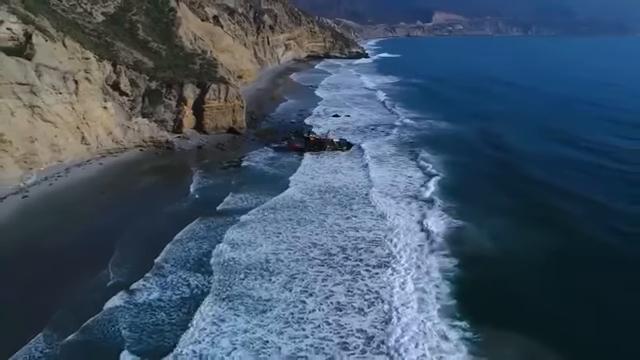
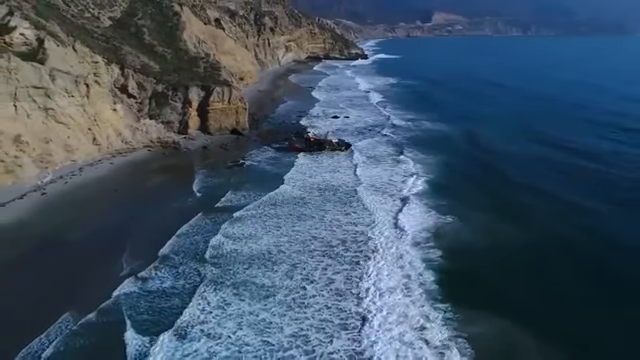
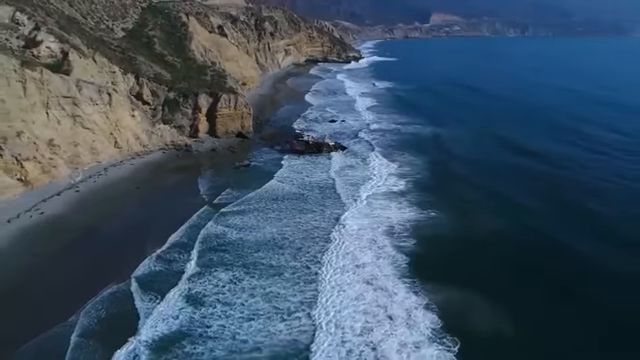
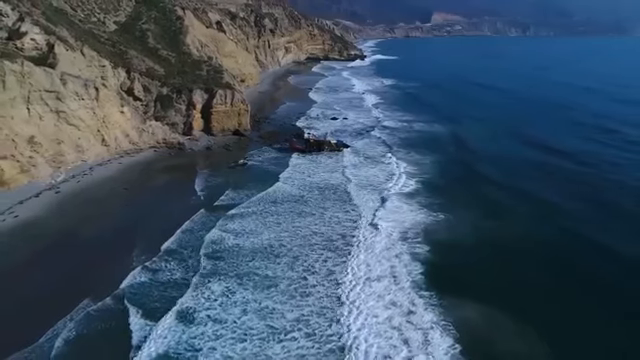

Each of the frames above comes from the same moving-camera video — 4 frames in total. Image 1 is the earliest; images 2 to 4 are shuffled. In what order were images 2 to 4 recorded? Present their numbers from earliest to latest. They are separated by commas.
2, 4, 3
